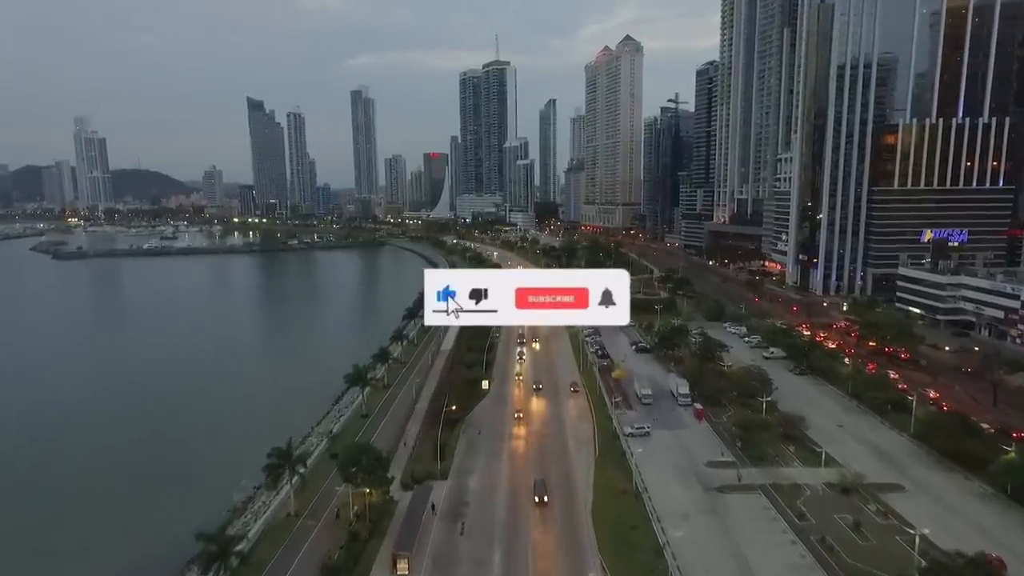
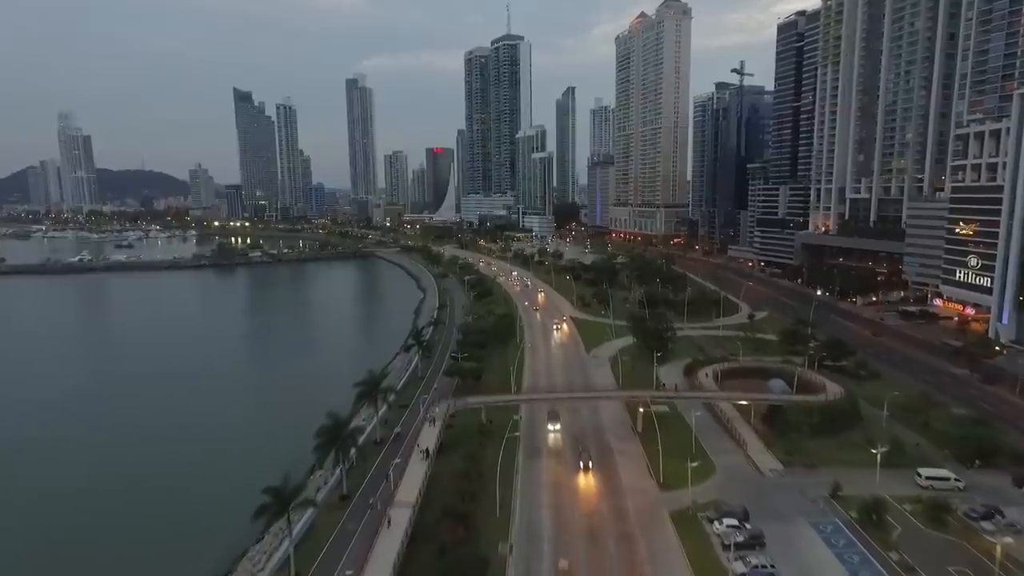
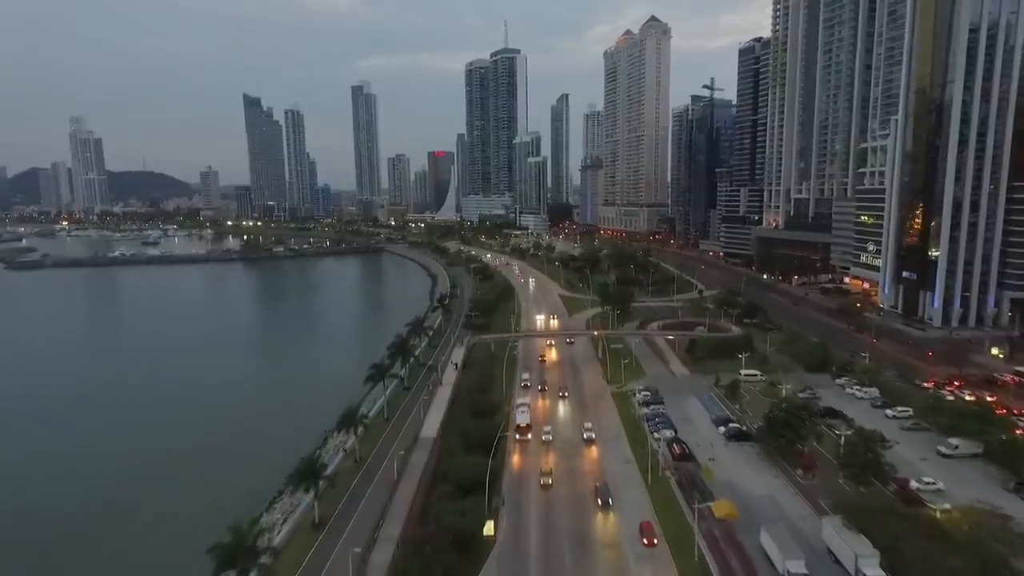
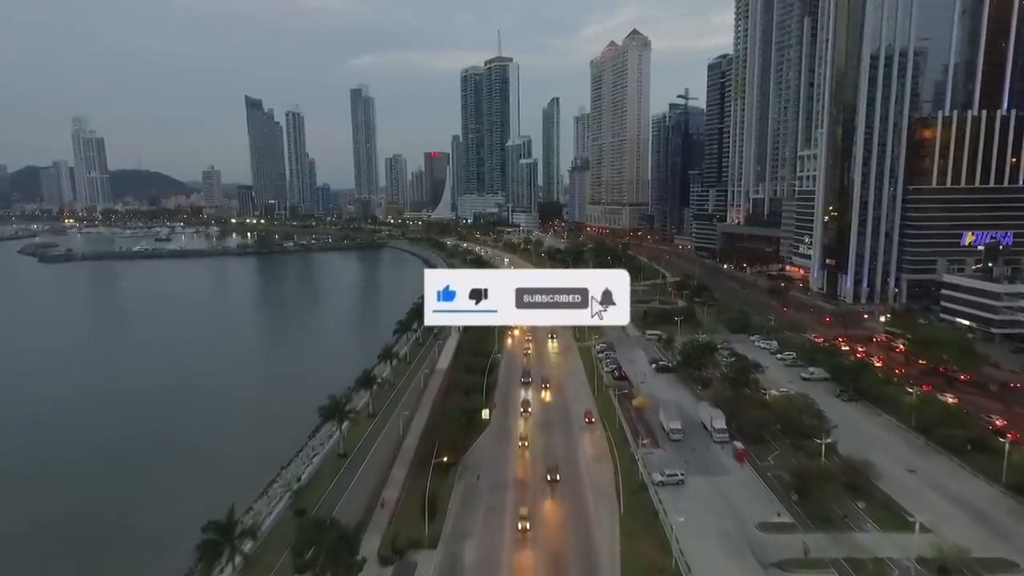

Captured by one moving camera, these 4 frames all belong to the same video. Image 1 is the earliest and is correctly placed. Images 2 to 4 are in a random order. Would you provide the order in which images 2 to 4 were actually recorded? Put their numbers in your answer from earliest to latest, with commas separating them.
4, 3, 2
